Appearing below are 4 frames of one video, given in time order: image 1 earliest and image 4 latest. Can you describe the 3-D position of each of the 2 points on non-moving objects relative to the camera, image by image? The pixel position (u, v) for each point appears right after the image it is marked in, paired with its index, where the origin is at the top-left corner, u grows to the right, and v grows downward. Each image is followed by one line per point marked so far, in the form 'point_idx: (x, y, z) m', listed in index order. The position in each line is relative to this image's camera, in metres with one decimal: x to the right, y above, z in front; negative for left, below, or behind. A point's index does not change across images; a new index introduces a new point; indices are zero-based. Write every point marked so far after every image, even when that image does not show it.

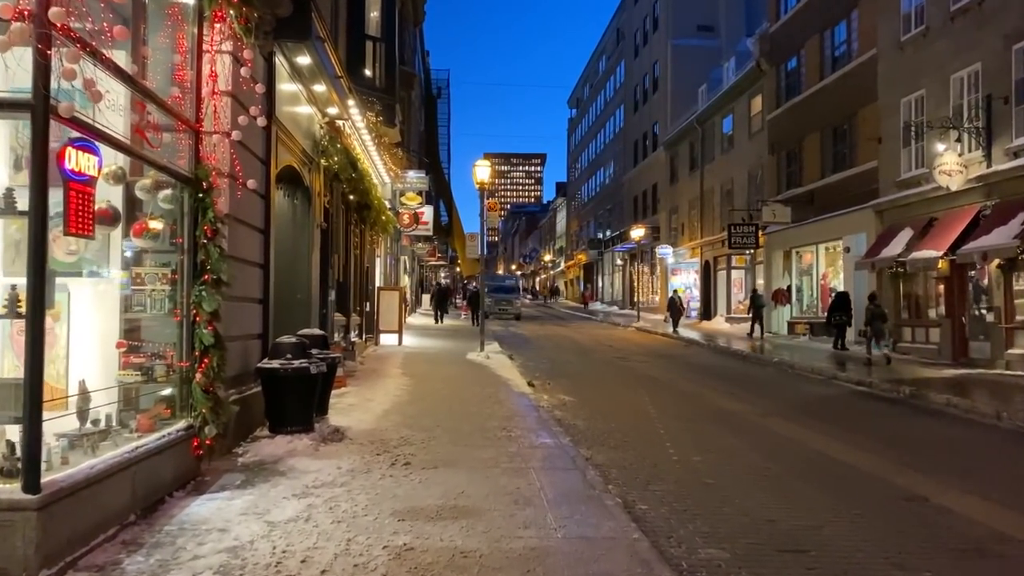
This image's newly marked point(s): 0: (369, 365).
0: (-2.8, -1.5, +15.8) m
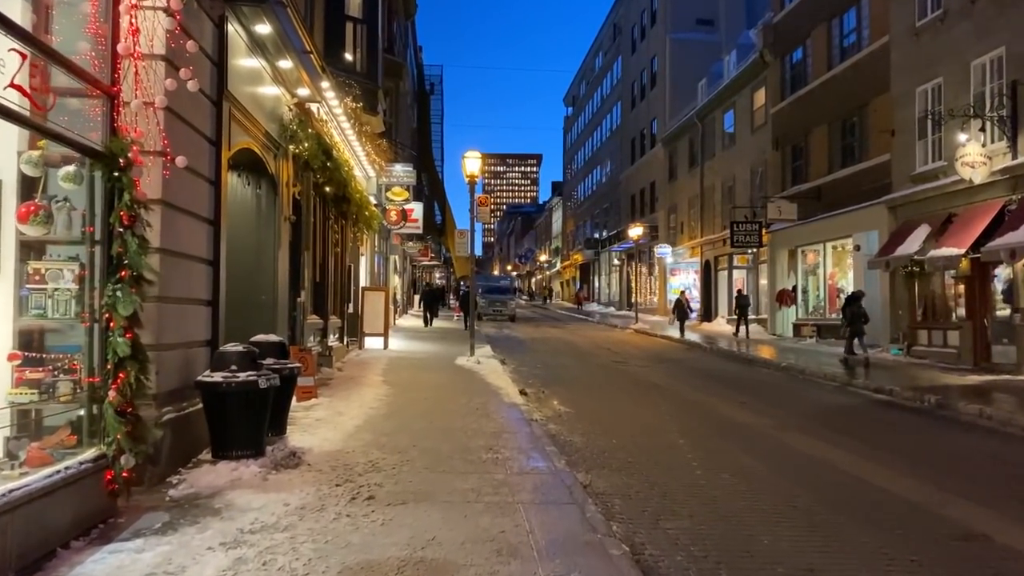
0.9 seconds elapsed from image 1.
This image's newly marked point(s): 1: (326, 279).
0: (-2.9, -1.5, +14.5) m
1: (-3.5, +0.2, +15.0) m
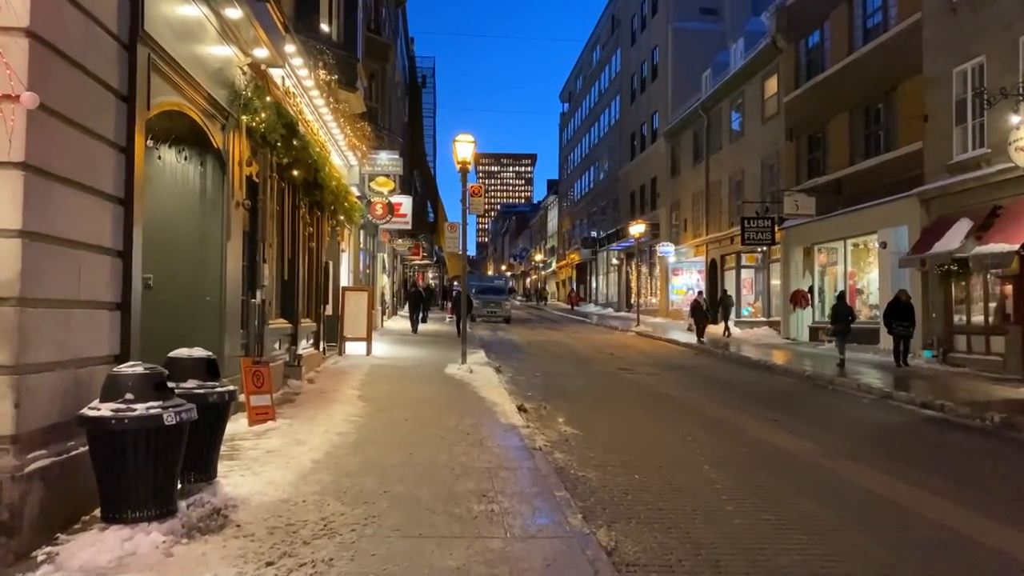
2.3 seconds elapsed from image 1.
0: (-3.0, -1.5, +12.7) m
1: (-3.5, +0.2, +13.2) m
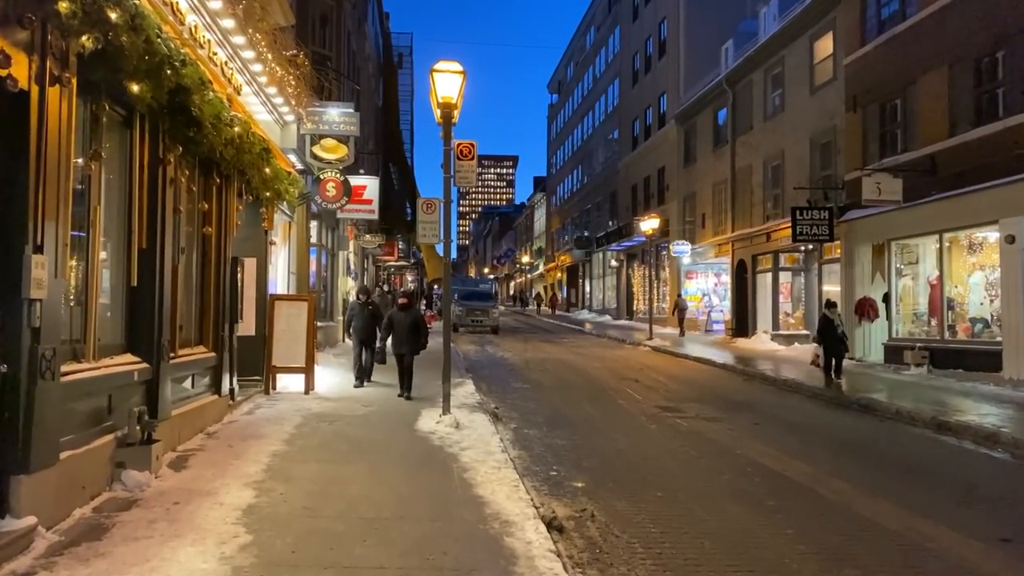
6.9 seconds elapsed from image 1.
0: (-2.8, -1.6, +7.2) m
1: (-3.3, +0.1, +7.7) m
